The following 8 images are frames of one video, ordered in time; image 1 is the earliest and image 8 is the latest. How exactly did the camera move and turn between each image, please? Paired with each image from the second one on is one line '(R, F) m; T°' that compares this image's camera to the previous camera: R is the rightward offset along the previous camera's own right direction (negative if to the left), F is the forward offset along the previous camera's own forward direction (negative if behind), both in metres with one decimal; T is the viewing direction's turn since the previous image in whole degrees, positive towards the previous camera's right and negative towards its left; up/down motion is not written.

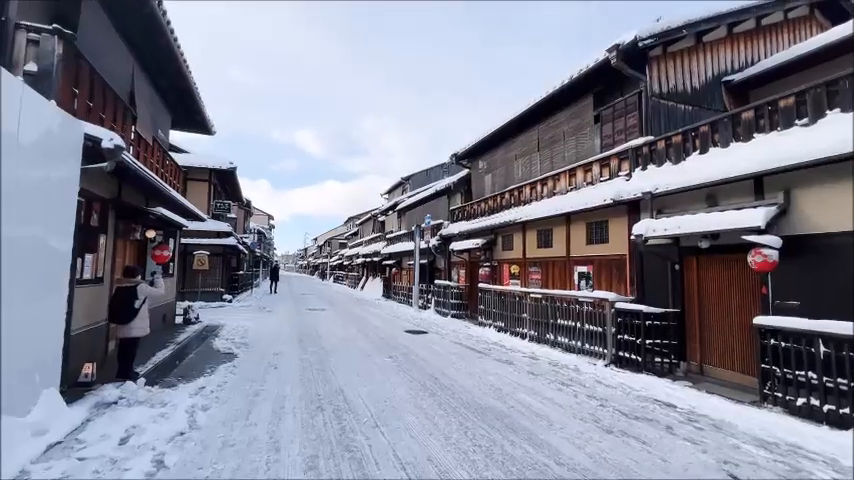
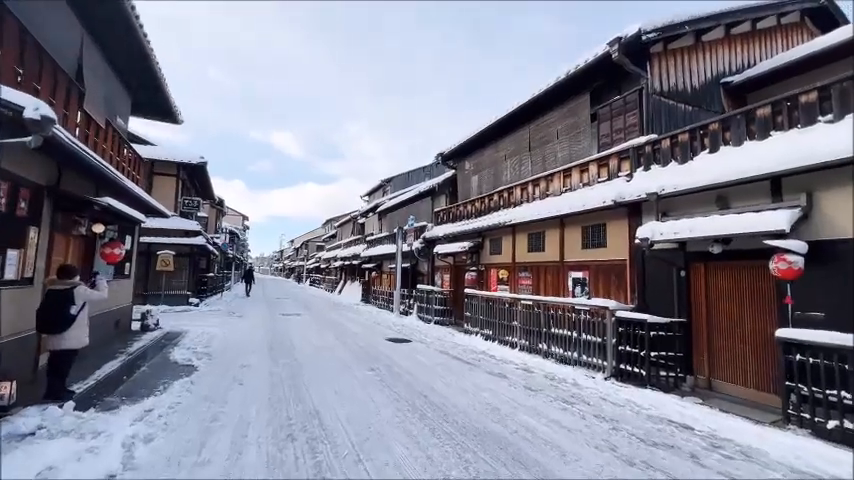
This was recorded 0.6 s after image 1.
(-0.2, +0.8) m; +3°
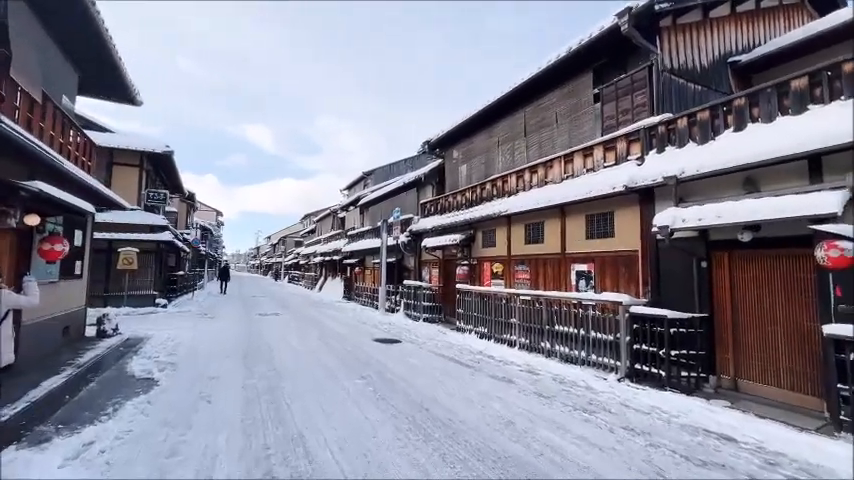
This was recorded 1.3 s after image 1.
(-0.3, +0.9) m; +3°
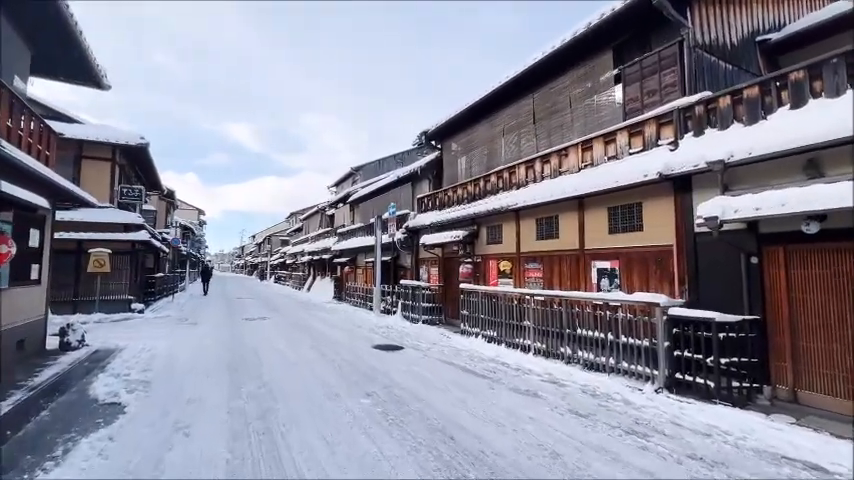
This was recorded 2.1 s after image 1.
(-0.4, +0.9) m; +2°
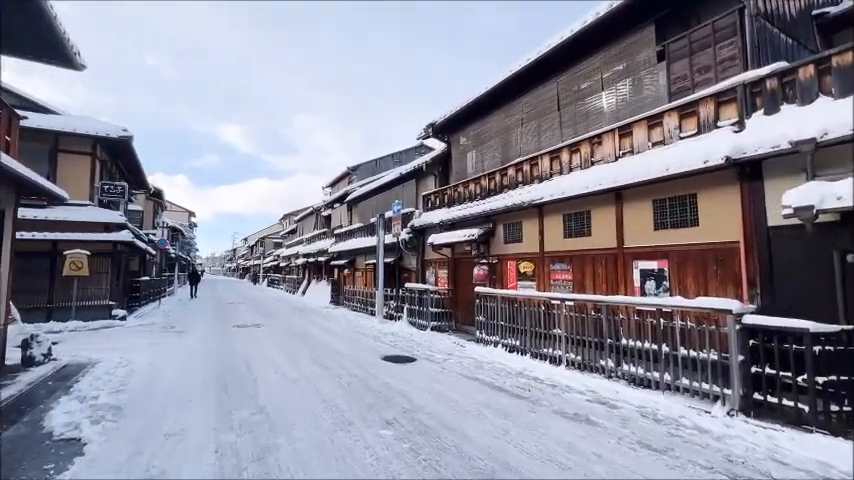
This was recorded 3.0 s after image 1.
(-0.5, +1.0) m; +1°
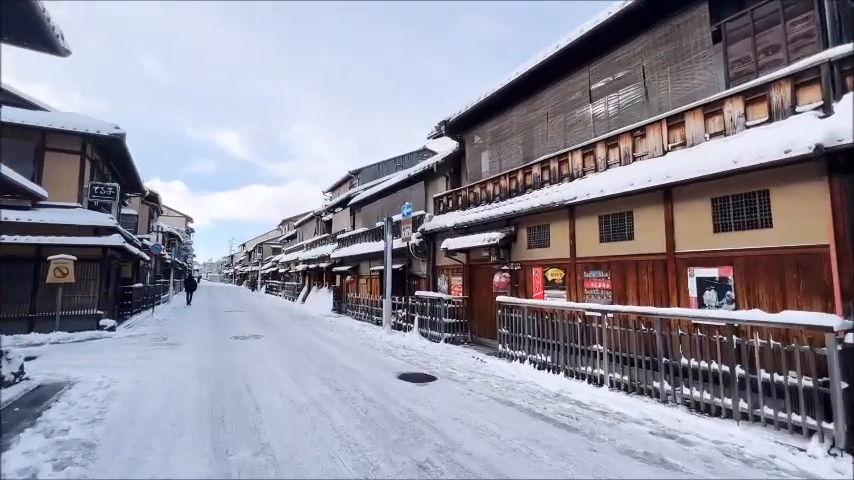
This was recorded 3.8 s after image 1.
(-0.5, +0.9) m; 0°
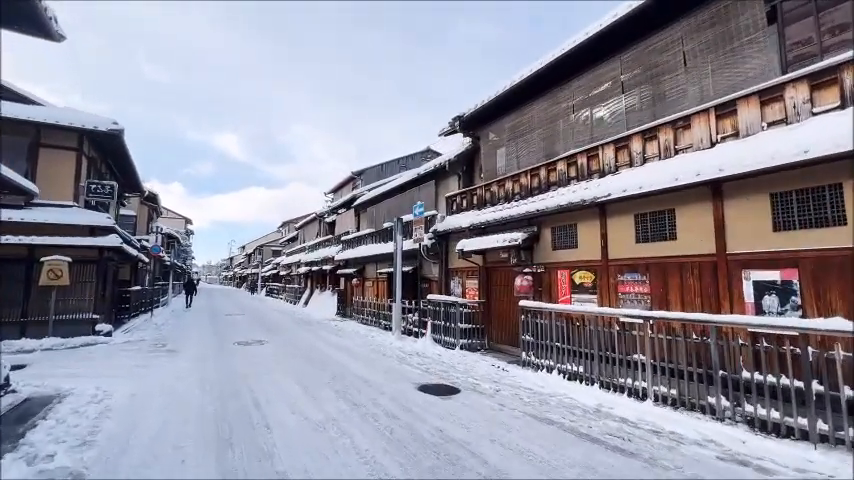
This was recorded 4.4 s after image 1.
(-0.4, +0.6) m; 0°
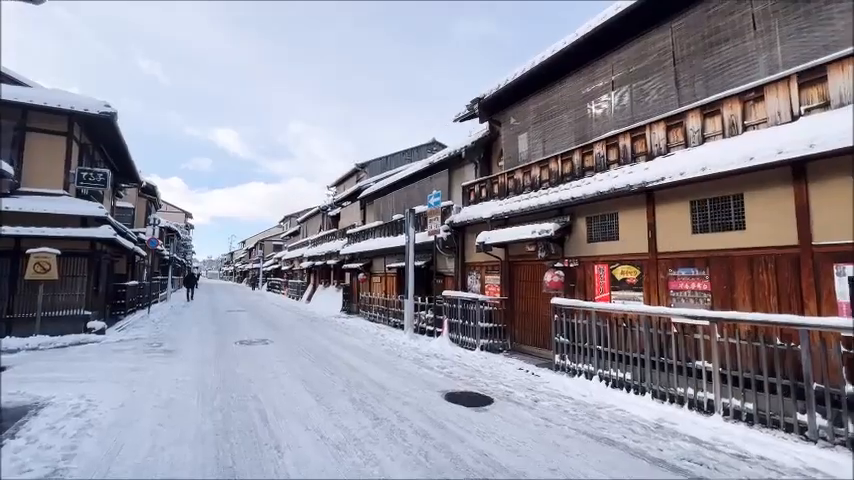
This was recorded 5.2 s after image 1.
(-0.5, +0.9) m; 0°
